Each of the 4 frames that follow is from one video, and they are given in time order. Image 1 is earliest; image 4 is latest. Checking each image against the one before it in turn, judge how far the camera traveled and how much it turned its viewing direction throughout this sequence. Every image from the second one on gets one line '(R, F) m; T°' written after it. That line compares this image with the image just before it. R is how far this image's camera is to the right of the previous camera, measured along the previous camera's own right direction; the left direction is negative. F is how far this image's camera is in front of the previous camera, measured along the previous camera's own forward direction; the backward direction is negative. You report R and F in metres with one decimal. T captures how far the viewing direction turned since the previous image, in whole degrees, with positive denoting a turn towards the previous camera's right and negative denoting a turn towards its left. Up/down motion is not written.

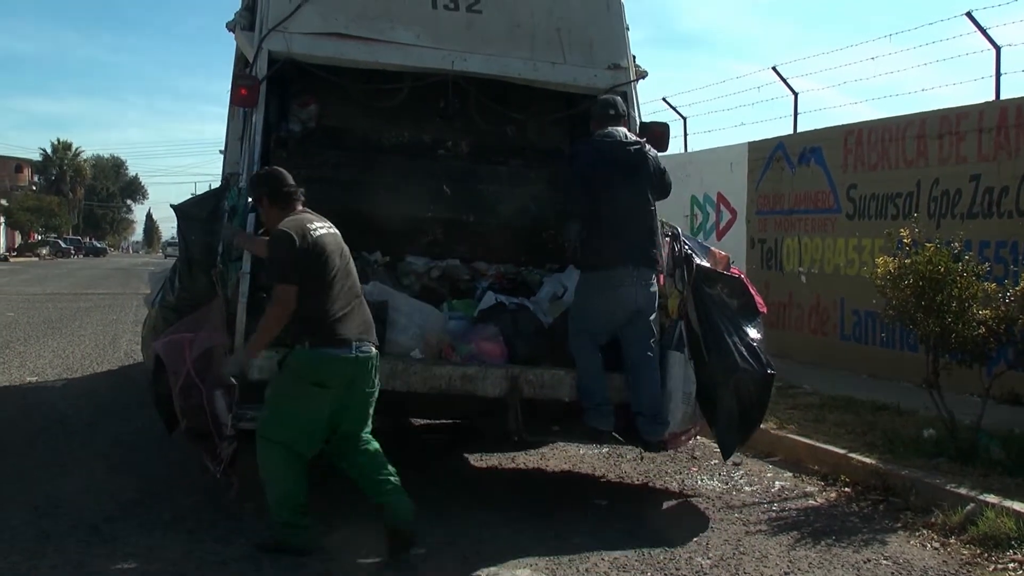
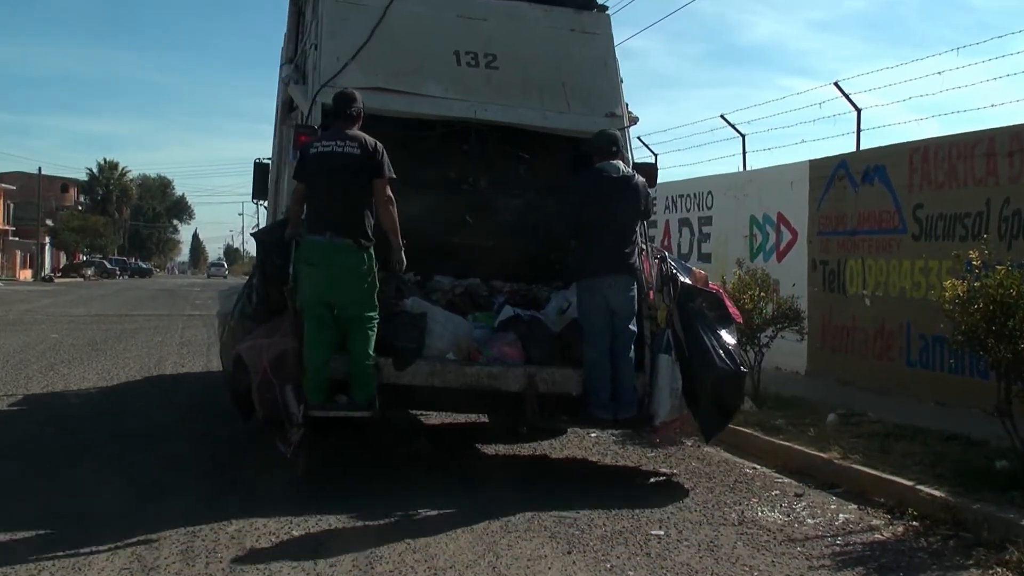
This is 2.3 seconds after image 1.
(0.0, +0.2) m; -2°
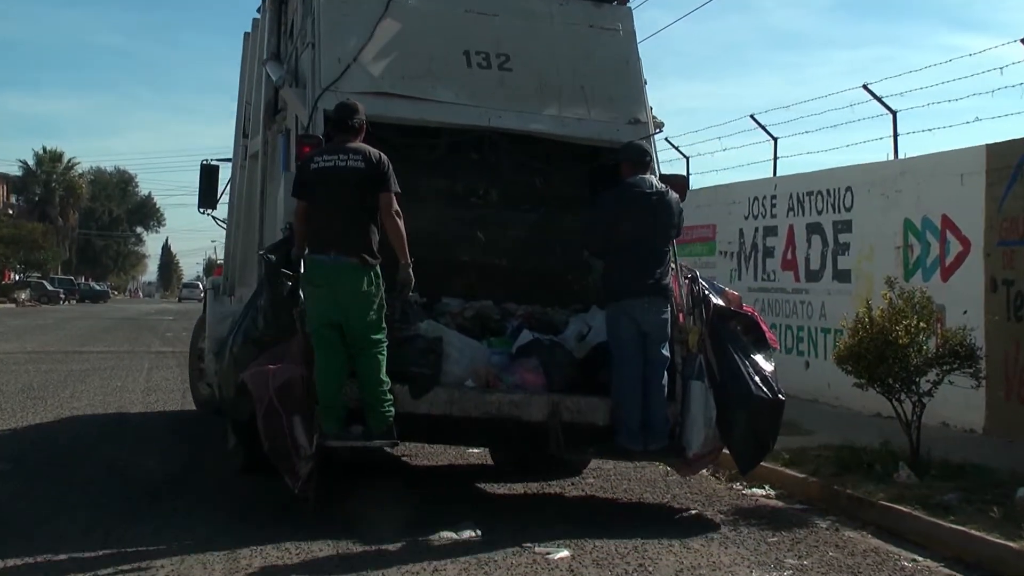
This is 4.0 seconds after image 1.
(-0.3, +1.7) m; 0°
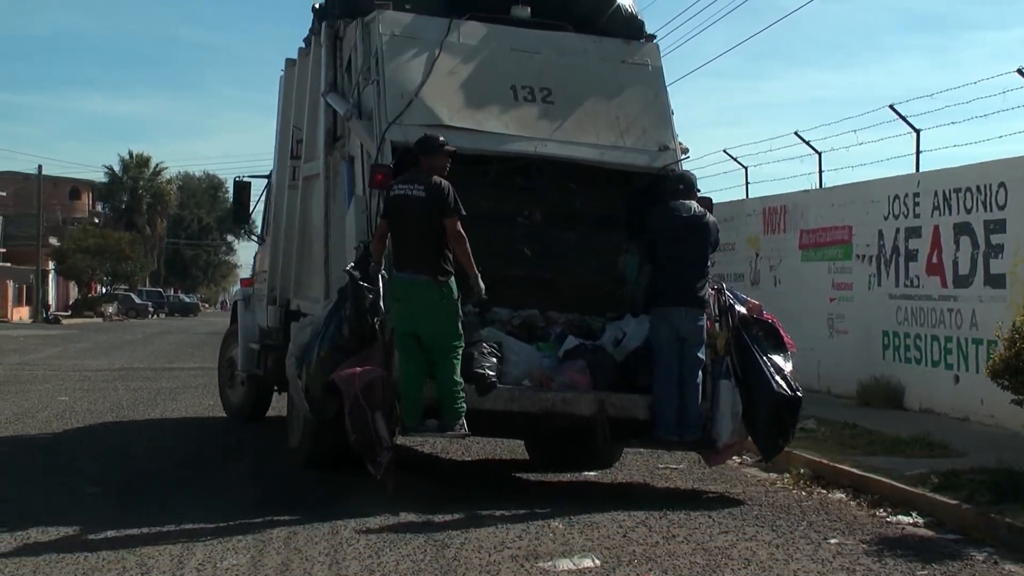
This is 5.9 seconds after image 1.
(-0.2, +0.4) m; -3°
